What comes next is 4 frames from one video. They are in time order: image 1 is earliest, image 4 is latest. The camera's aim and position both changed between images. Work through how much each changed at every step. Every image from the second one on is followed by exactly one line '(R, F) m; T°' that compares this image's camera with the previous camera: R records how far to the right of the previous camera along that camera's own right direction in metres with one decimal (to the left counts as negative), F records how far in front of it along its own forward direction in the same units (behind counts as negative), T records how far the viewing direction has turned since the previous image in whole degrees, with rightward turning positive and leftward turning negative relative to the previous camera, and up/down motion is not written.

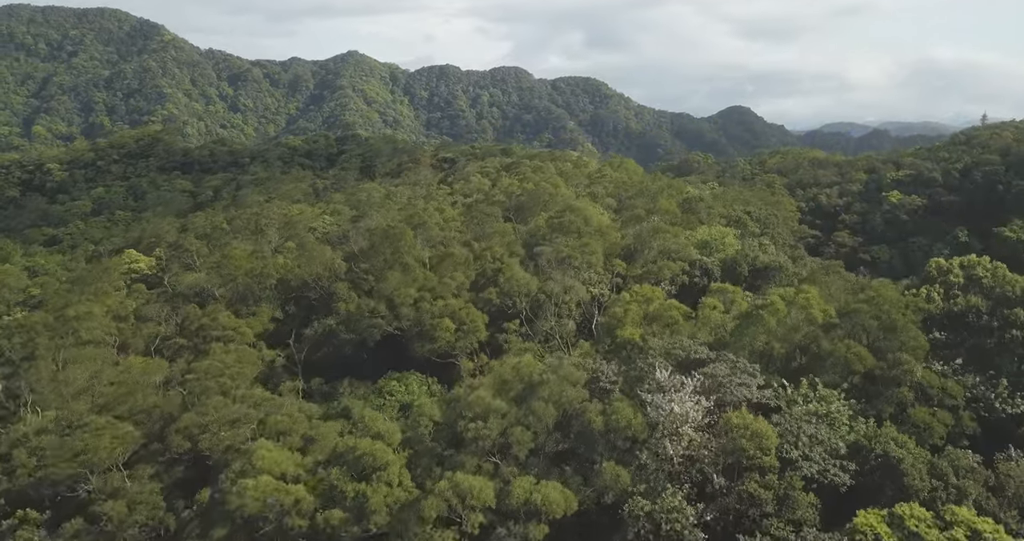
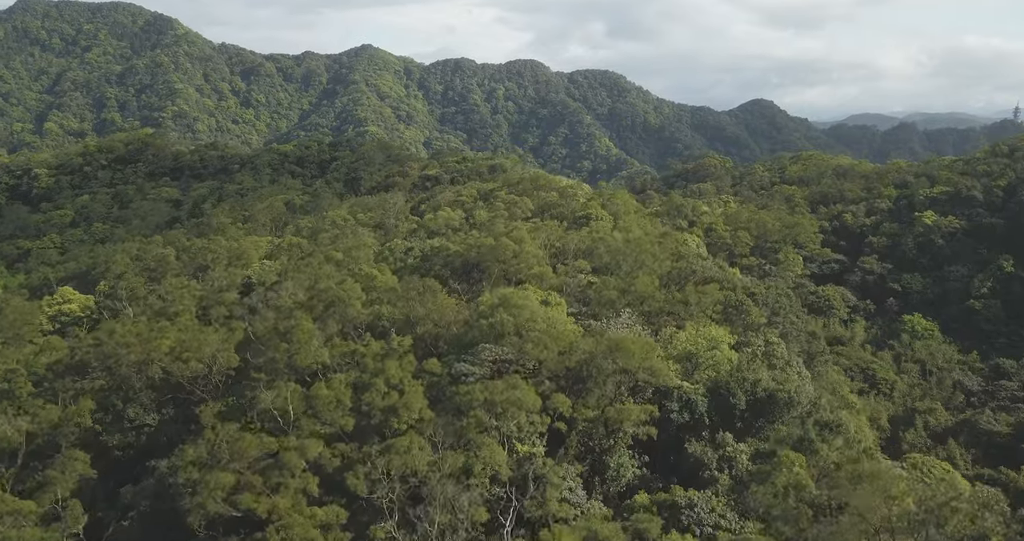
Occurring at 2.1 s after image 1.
(+2.2, +5.8) m; -1°
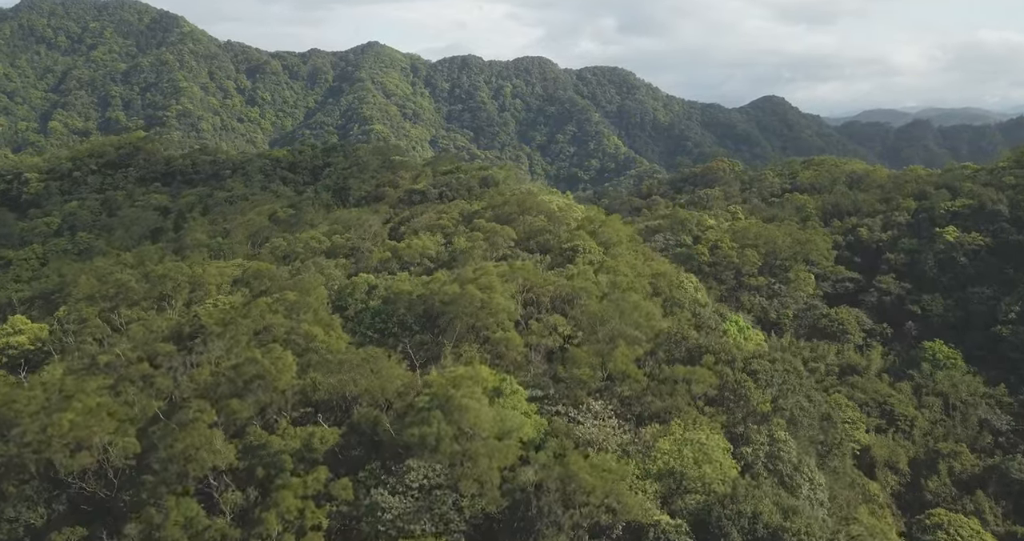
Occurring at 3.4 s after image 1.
(+1.2, +3.4) m; -1°
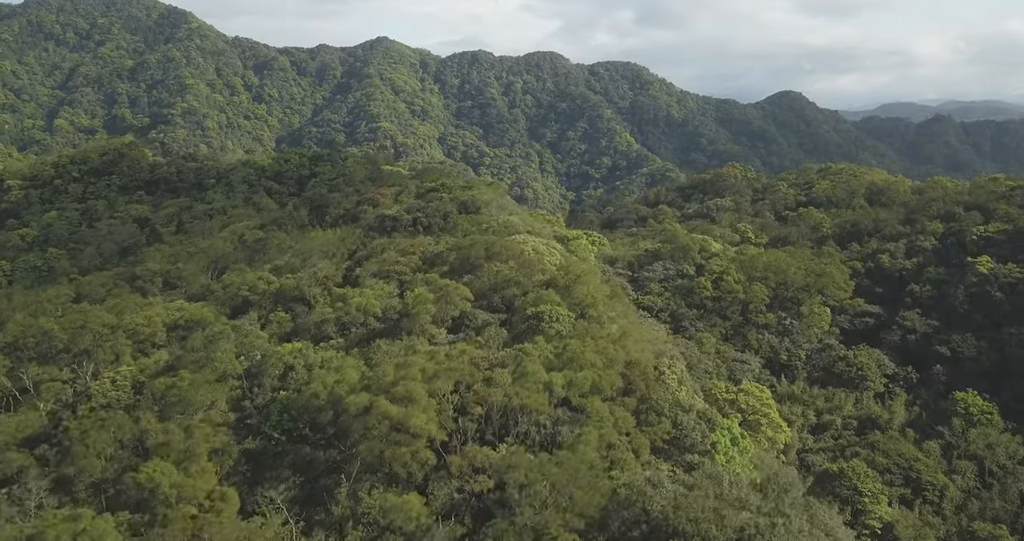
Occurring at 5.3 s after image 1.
(+2.0, +5.1) m; -1°
